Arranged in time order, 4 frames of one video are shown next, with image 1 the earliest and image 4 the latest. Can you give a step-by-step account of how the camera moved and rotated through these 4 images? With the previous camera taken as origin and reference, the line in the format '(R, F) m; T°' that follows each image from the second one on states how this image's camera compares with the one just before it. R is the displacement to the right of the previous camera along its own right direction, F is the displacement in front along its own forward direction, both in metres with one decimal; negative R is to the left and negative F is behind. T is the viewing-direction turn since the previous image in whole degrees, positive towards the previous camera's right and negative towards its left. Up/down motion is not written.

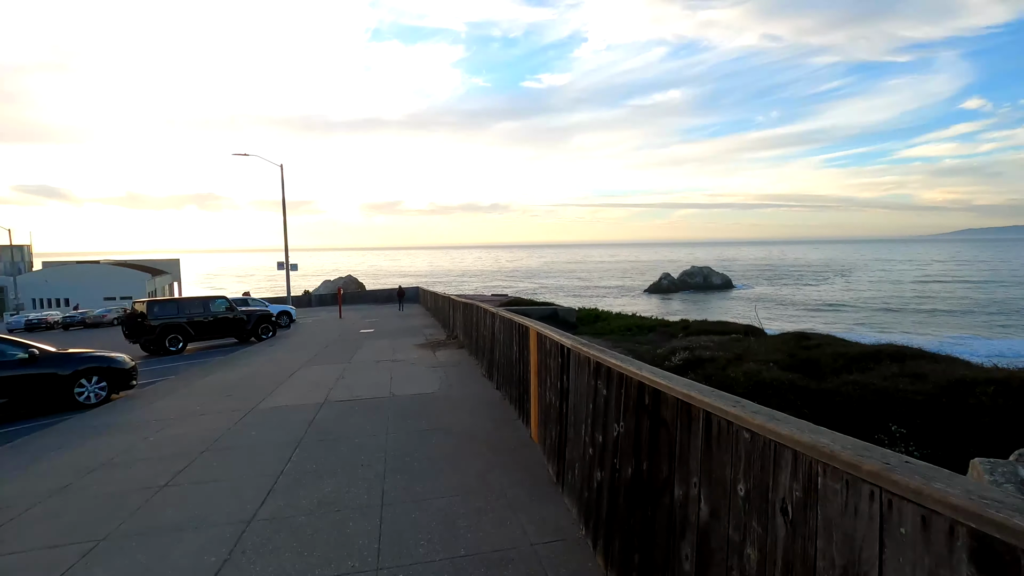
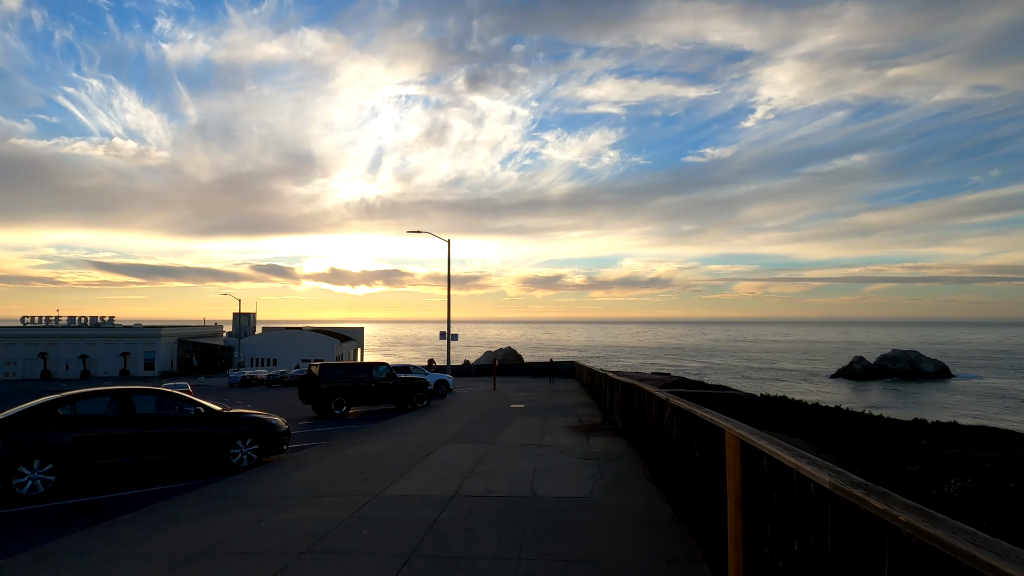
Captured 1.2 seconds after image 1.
(-0.1, +1.5) m; -15°
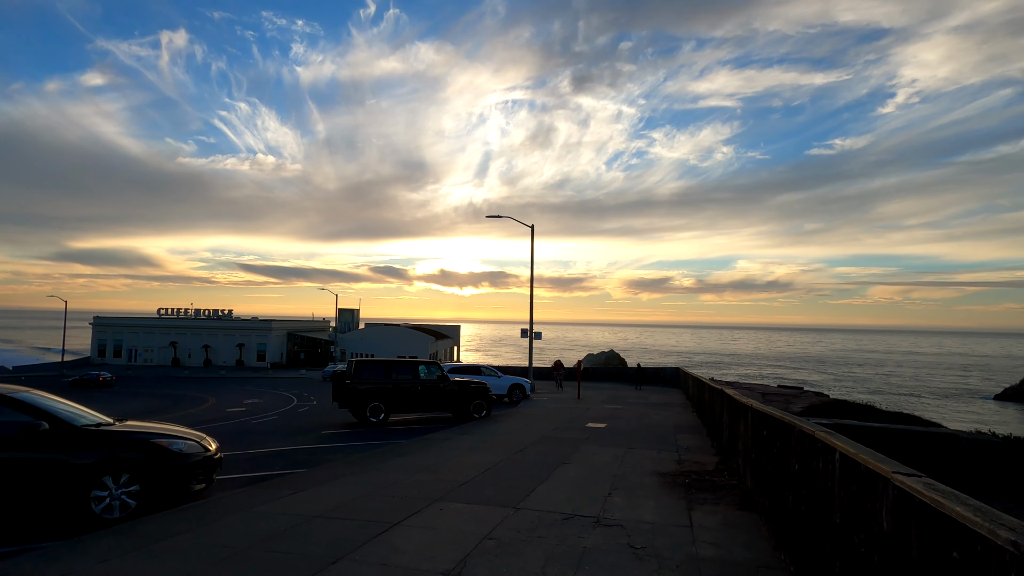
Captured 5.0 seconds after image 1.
(+0.6, +5.0) m; -10°
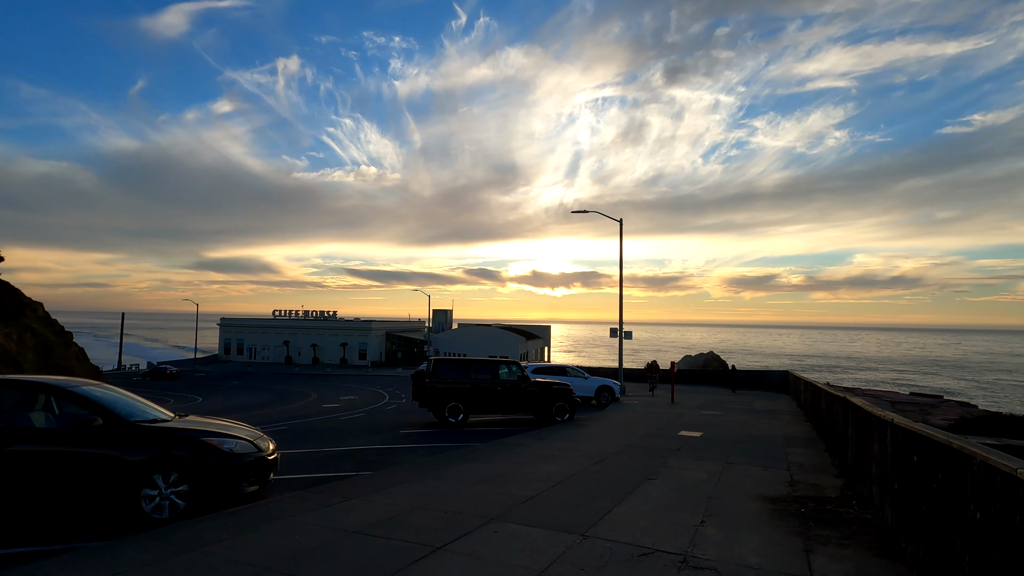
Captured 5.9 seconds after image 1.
(+0.2, +1.1) m; -8°
